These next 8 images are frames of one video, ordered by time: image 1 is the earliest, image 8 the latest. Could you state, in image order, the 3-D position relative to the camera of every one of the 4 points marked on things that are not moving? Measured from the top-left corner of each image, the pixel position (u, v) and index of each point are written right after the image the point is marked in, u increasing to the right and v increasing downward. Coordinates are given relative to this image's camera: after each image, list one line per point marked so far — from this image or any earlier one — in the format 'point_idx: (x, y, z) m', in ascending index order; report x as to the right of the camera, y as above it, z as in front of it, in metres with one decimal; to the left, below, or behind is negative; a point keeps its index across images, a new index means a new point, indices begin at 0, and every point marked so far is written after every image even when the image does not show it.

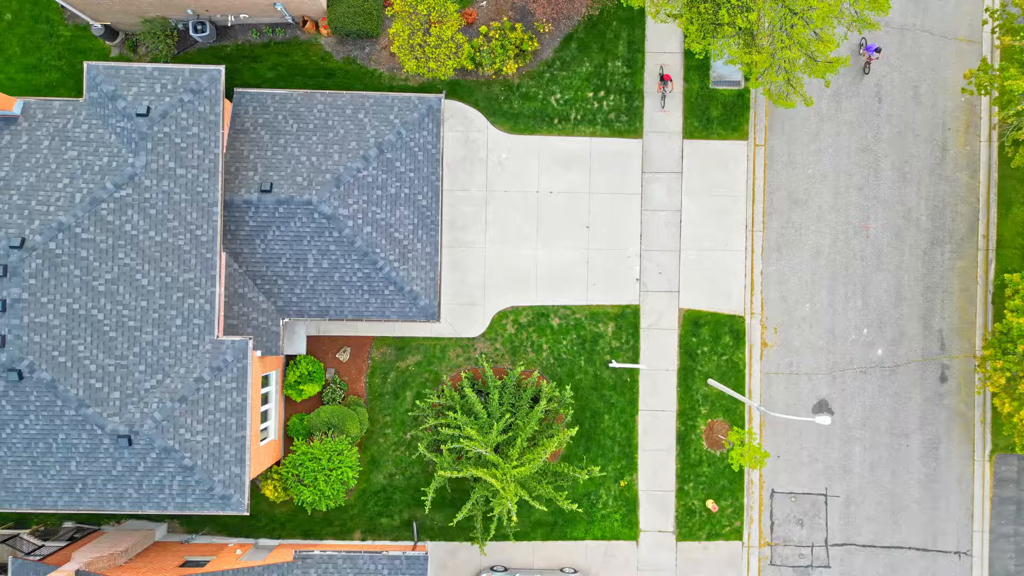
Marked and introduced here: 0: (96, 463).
0: (-7.0, -3.0, +17.0) m
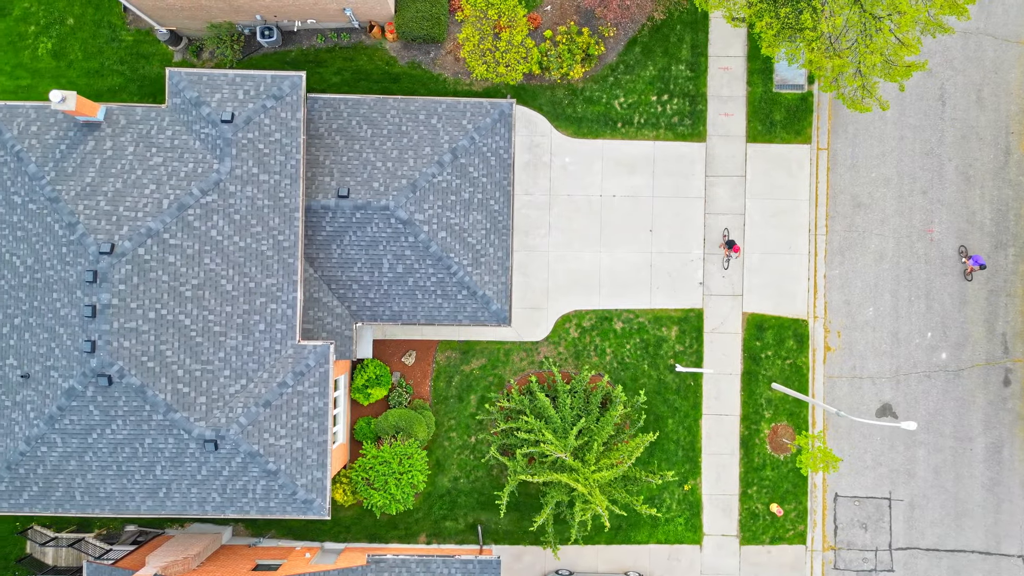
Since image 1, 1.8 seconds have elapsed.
0: (-5.6, -3.0, +17.1) m
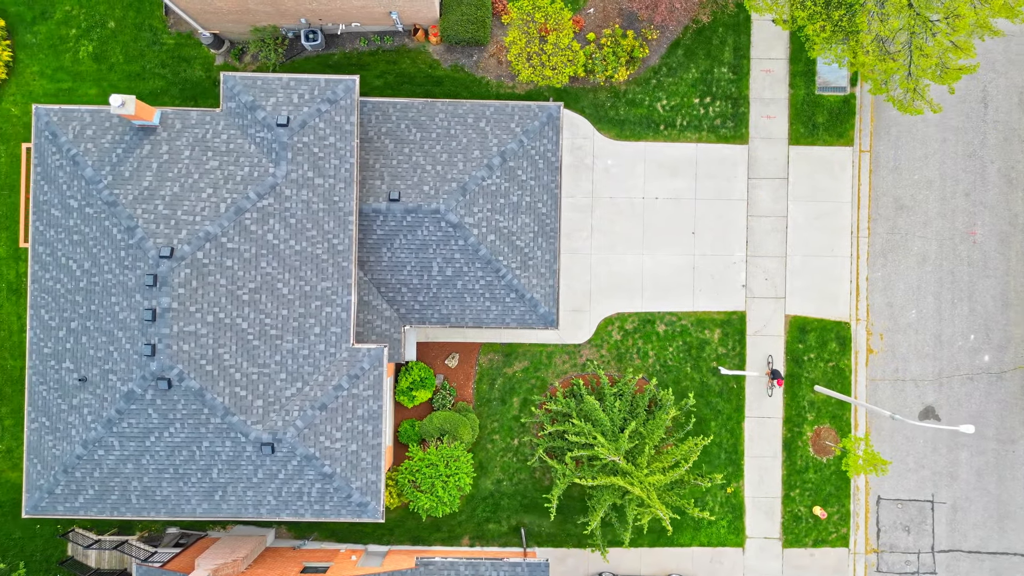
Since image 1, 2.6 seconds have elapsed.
0: (-4.7, -3.1, +17.1) m
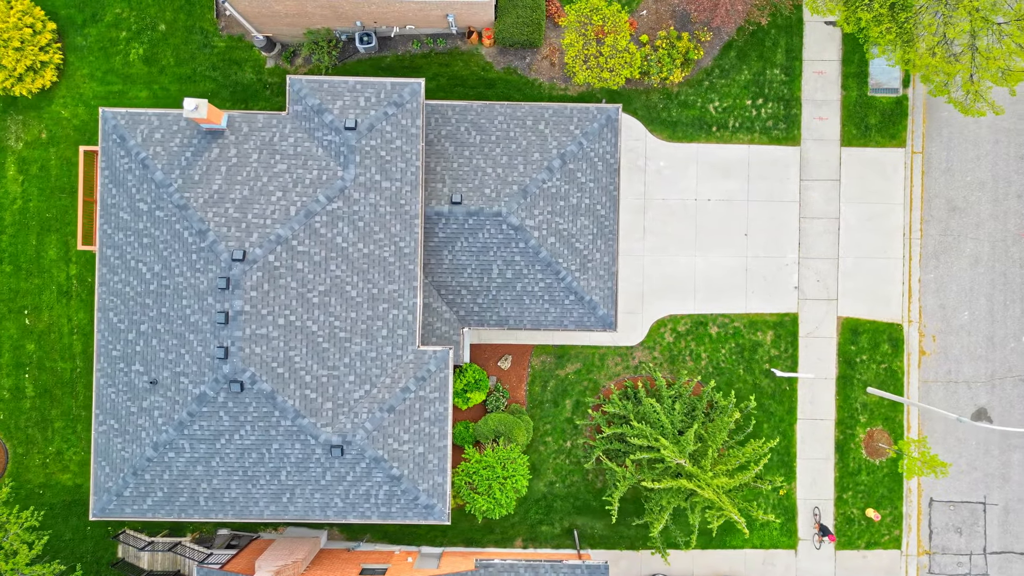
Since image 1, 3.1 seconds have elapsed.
0: (-3.5, -3.2, +17.2) m
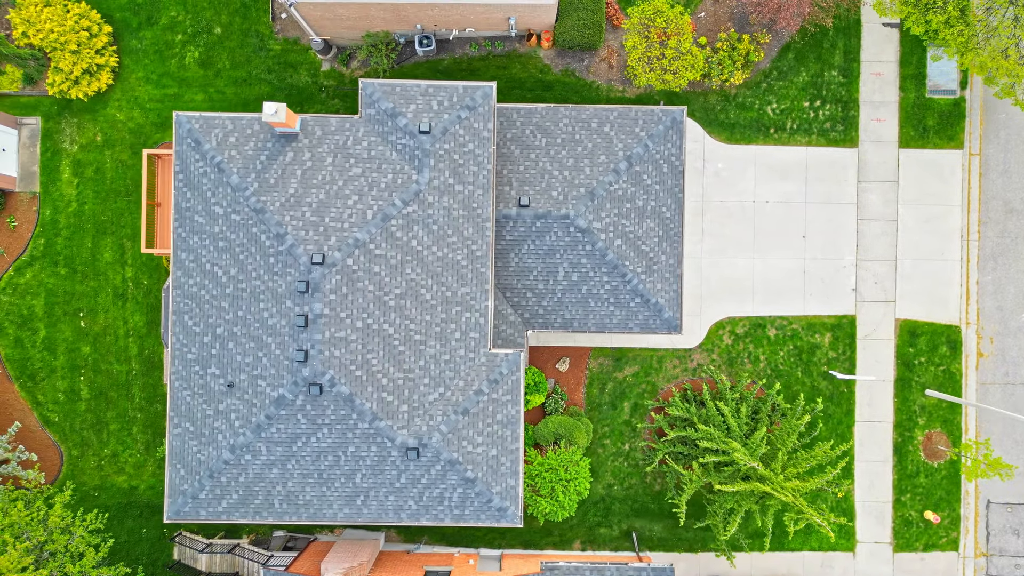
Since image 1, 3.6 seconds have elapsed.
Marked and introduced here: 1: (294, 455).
0: (-2.2, -3.2, +17.2) m
1: (-3.7, -2.8, +17.1) m
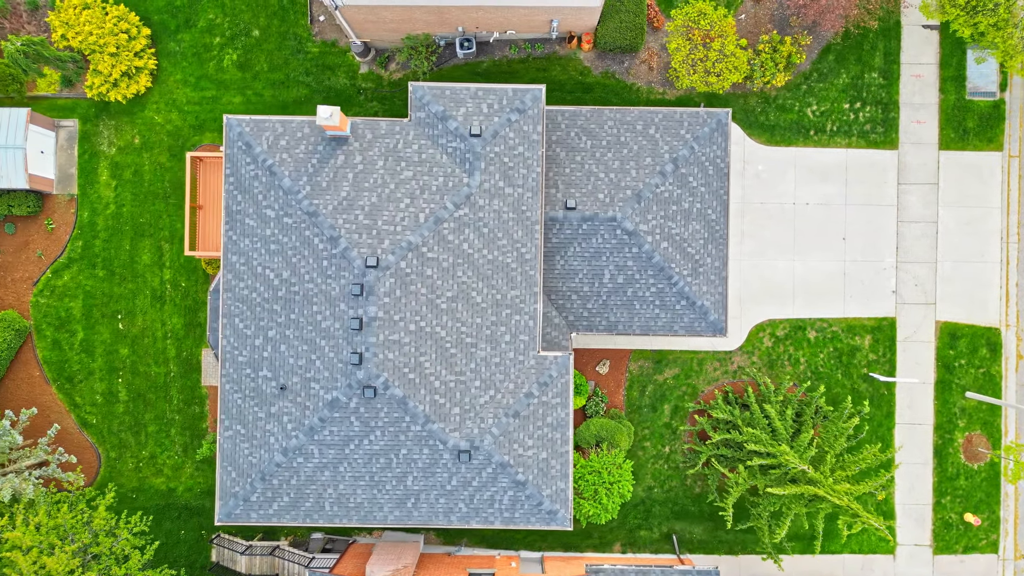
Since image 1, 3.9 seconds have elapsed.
0: (-1.4, -3.3, +17.2) m
1: (-2.8, -2.9, +17.1) m
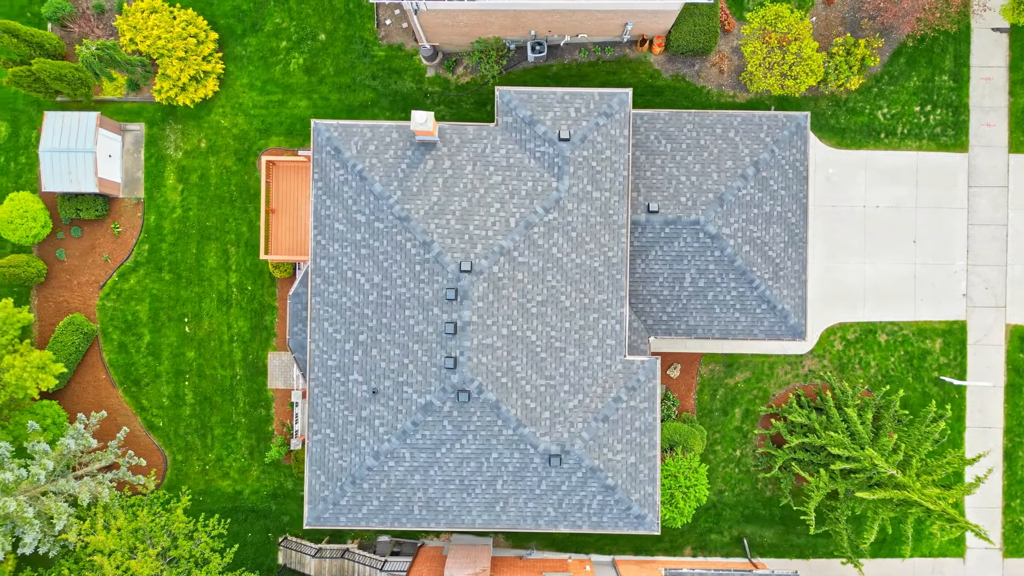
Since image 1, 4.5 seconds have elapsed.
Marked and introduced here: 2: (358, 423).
0: (+0.2, -3.3, +17.2) m
1: (-1.3, -3.0, +17.1) m
2: (-2.7, -2.3, +17.2) m
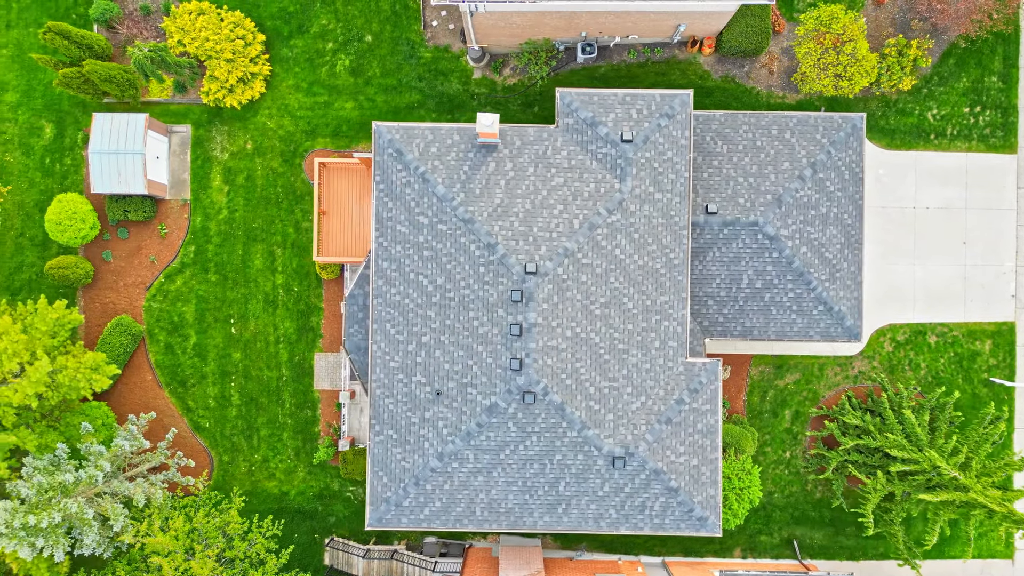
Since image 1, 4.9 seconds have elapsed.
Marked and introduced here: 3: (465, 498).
0: (+1.3, -3.4, +17.2) m
1: (-0.2, -3.0, +17.1) m
2: (-1.6, -2.4, +17.2) m
3: (-0.8, -3.7, +17.4) m
